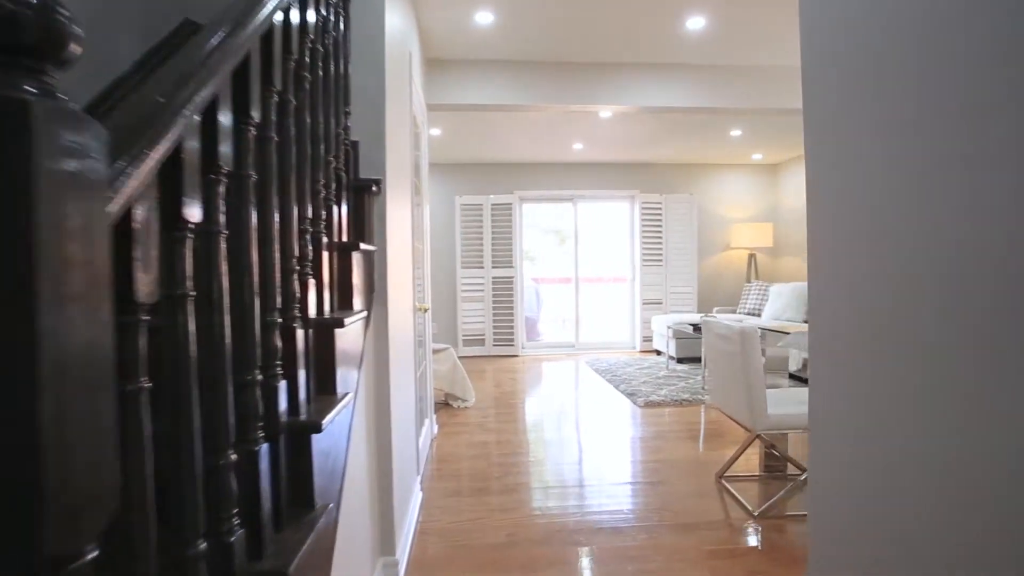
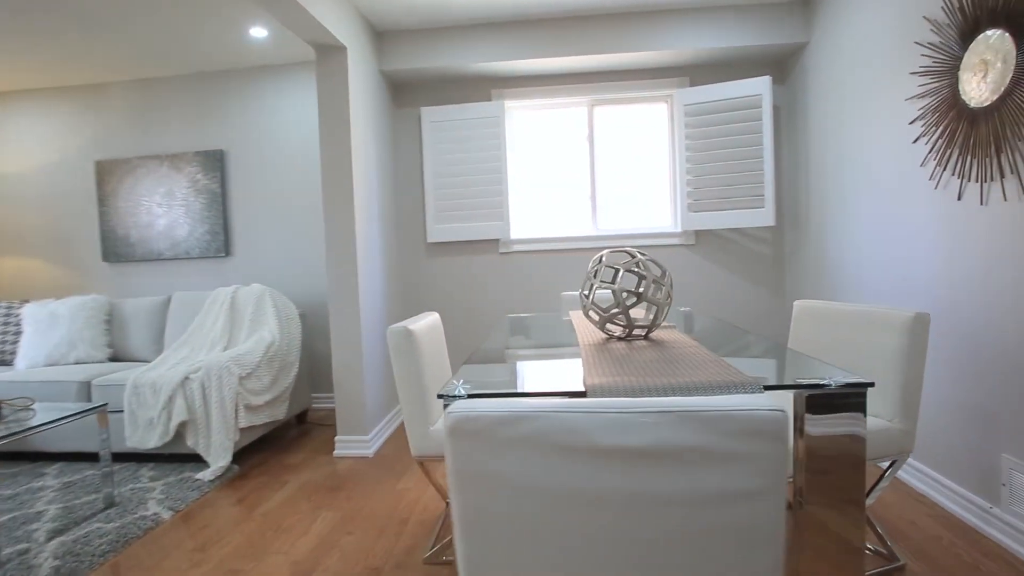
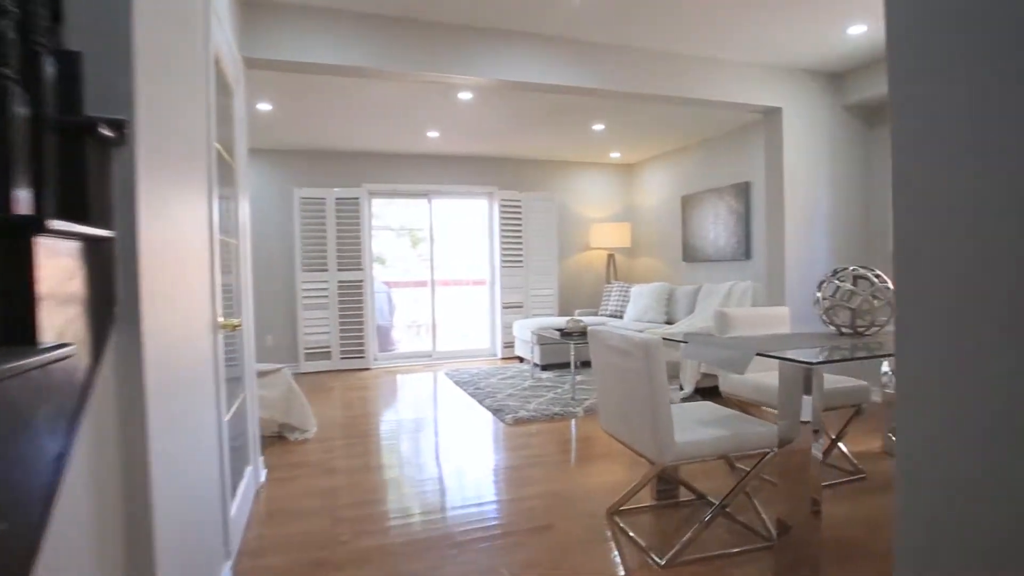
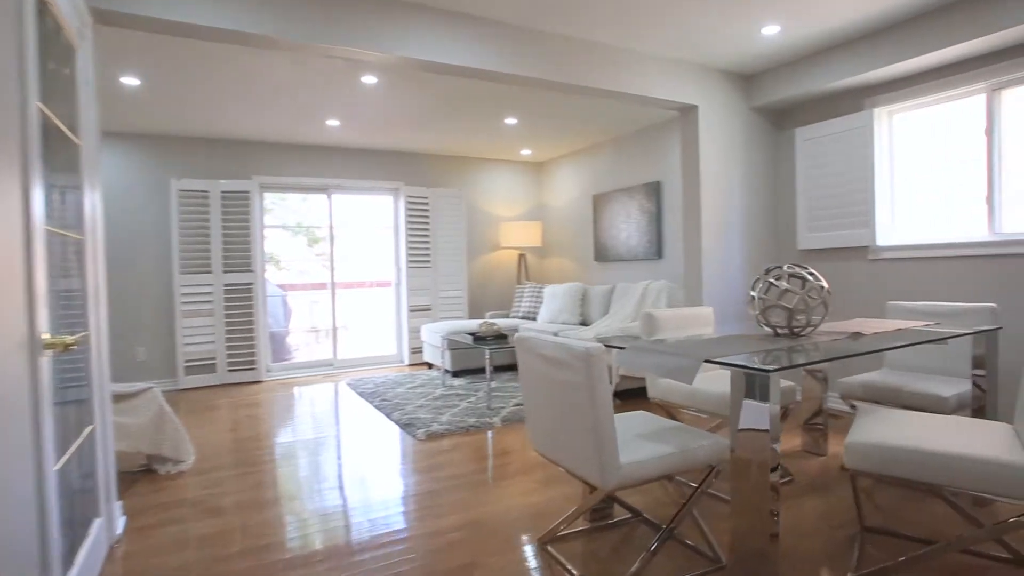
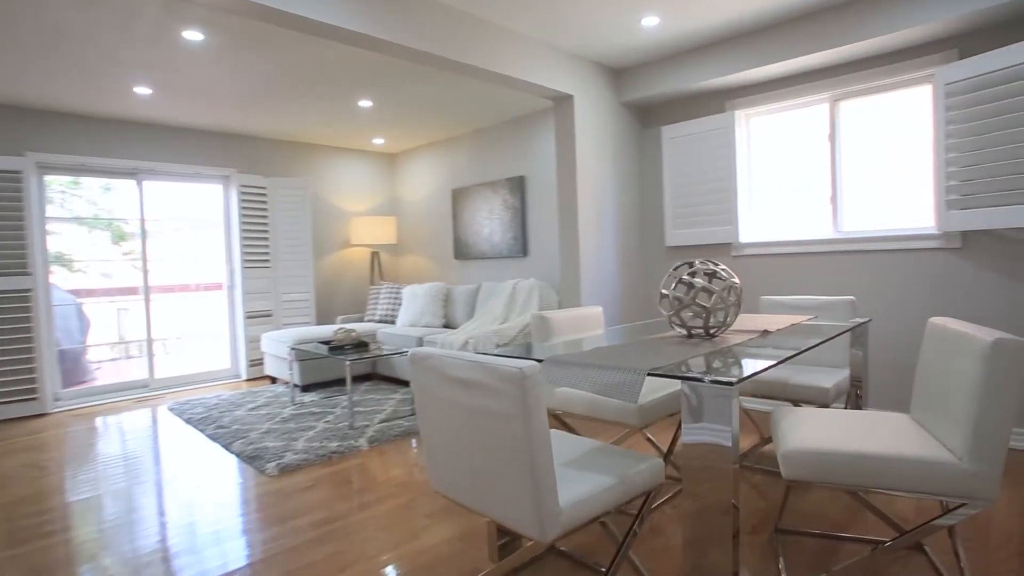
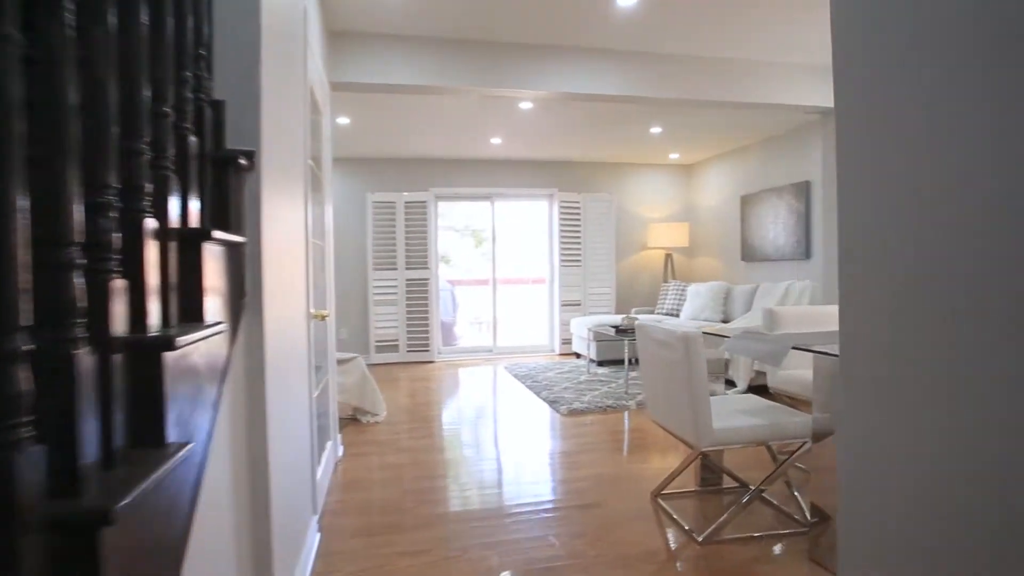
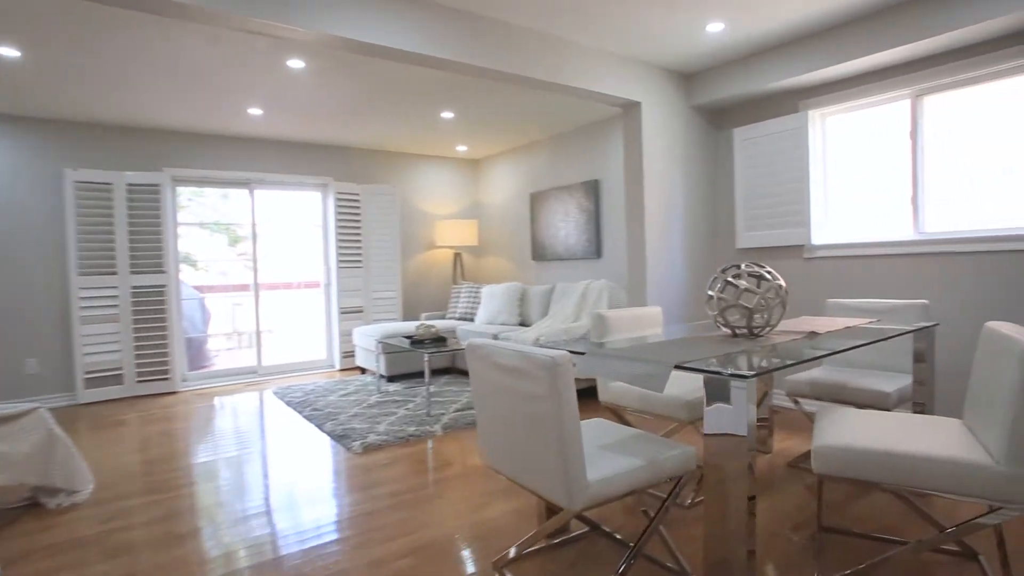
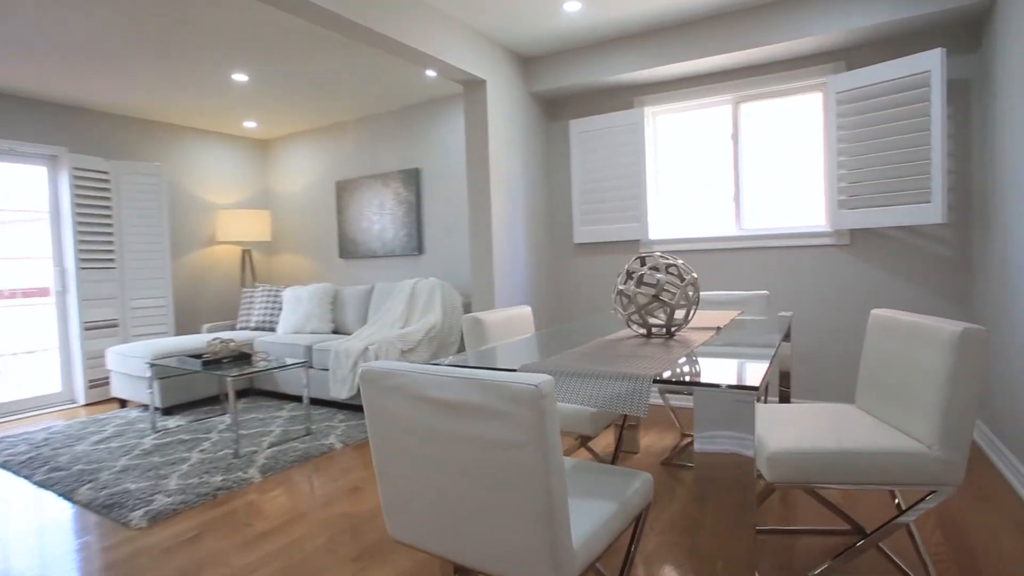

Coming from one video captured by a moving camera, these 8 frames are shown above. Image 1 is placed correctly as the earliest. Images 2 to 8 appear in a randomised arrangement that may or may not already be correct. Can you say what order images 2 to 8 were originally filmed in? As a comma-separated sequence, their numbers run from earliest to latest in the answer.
6, 3, 4, 7, 5, 8, 2
